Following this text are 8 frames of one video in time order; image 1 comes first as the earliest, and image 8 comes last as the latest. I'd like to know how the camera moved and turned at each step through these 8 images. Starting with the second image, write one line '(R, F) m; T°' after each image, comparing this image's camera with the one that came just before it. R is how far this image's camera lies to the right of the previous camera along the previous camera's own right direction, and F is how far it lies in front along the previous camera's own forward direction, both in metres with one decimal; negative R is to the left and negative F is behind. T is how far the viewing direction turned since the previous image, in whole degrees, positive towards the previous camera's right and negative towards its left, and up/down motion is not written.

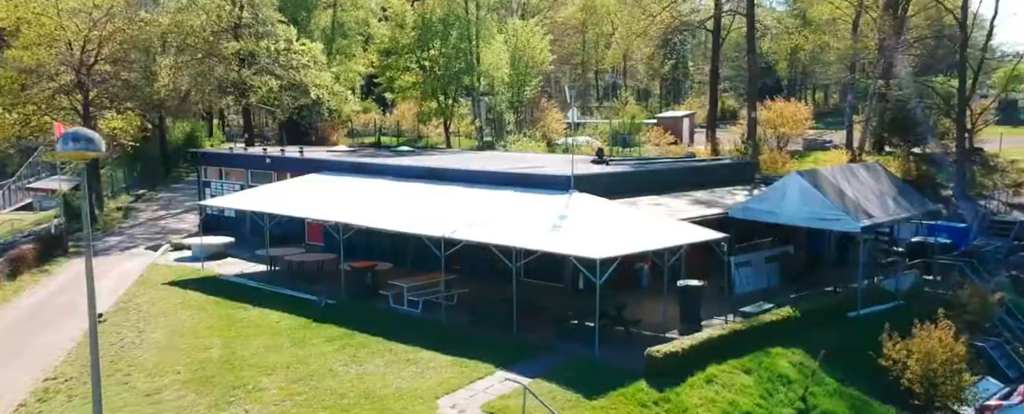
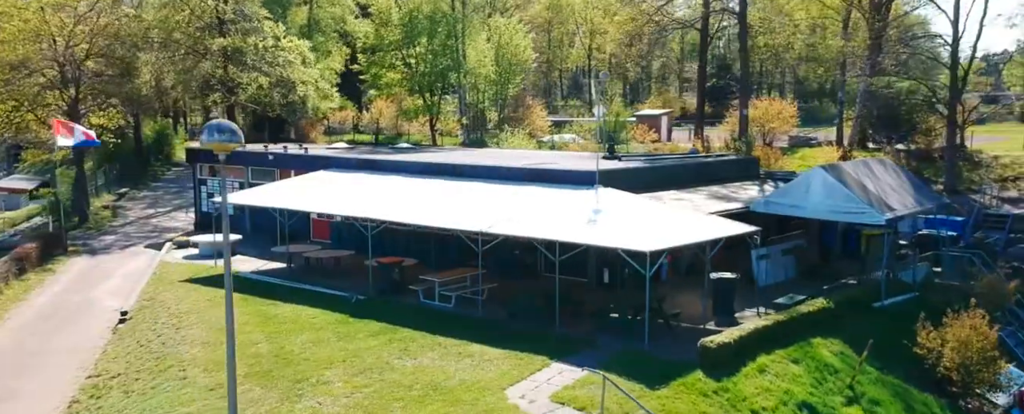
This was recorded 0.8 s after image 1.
(-1.3, -0.1) m; +2°
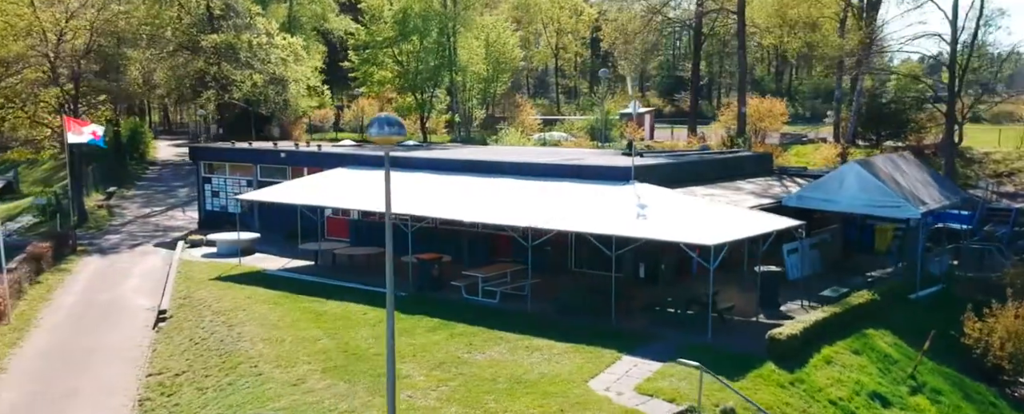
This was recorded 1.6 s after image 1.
(-1.5, 0.0) m; +2°
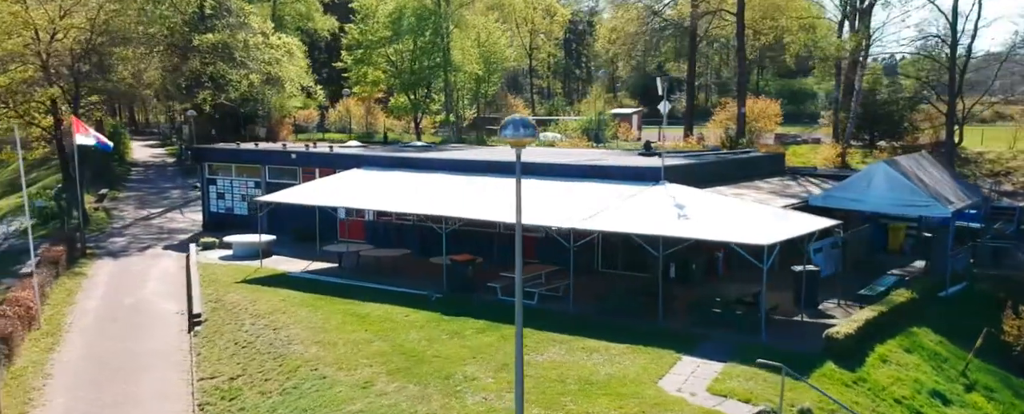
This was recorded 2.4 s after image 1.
(-1.3, 0.0) m; +2°
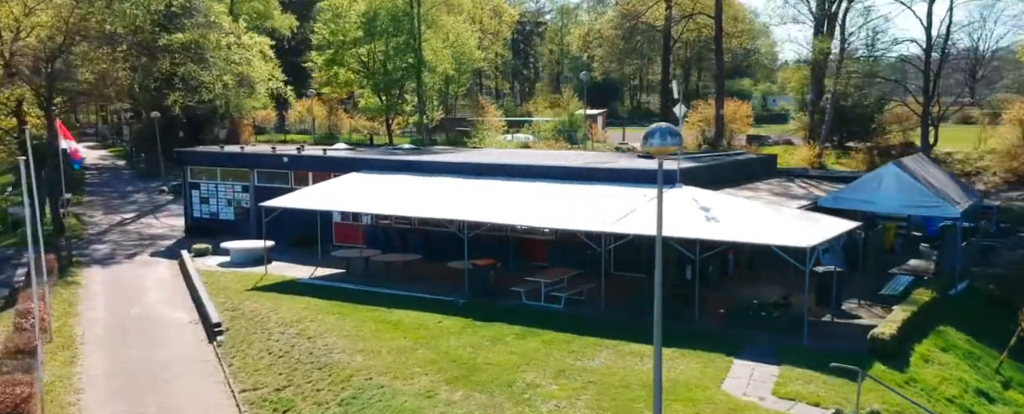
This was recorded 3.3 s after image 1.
(-1.5, +0.1) m; +3°
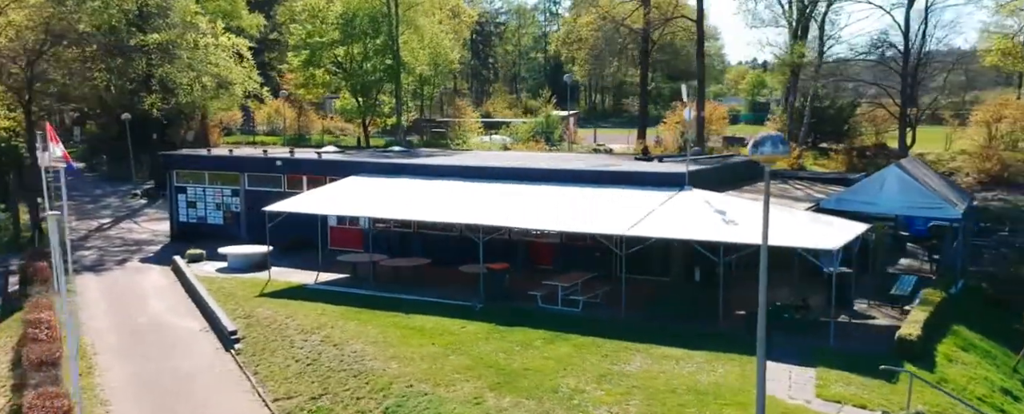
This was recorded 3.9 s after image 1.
(-1.1, 0.0) m; +3°
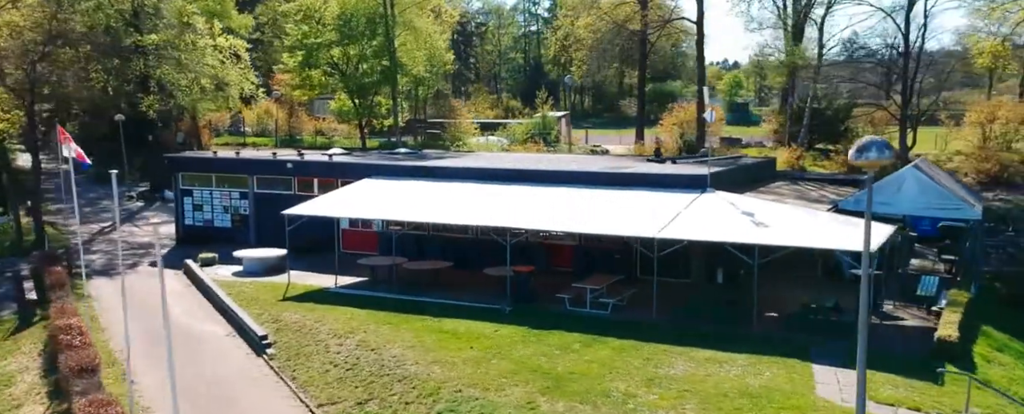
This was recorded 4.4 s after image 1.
(-0.9, 0.0) m; +1°
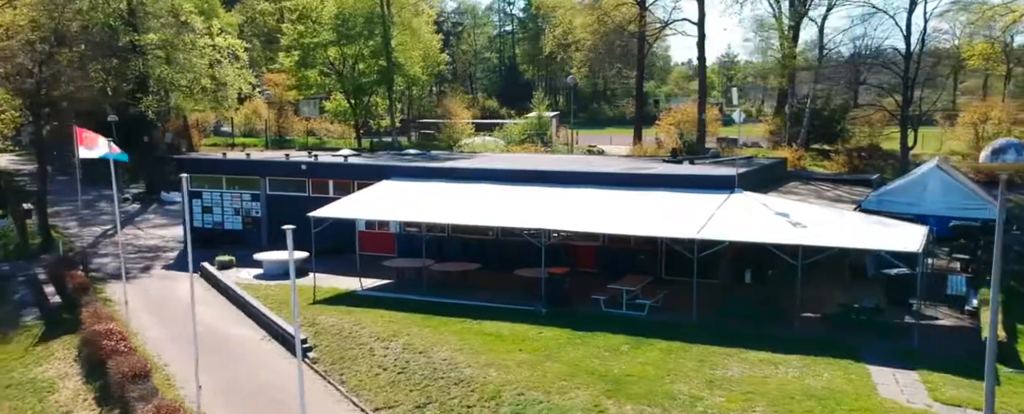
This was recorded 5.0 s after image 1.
(-1.2, 0.0) m; +1°
